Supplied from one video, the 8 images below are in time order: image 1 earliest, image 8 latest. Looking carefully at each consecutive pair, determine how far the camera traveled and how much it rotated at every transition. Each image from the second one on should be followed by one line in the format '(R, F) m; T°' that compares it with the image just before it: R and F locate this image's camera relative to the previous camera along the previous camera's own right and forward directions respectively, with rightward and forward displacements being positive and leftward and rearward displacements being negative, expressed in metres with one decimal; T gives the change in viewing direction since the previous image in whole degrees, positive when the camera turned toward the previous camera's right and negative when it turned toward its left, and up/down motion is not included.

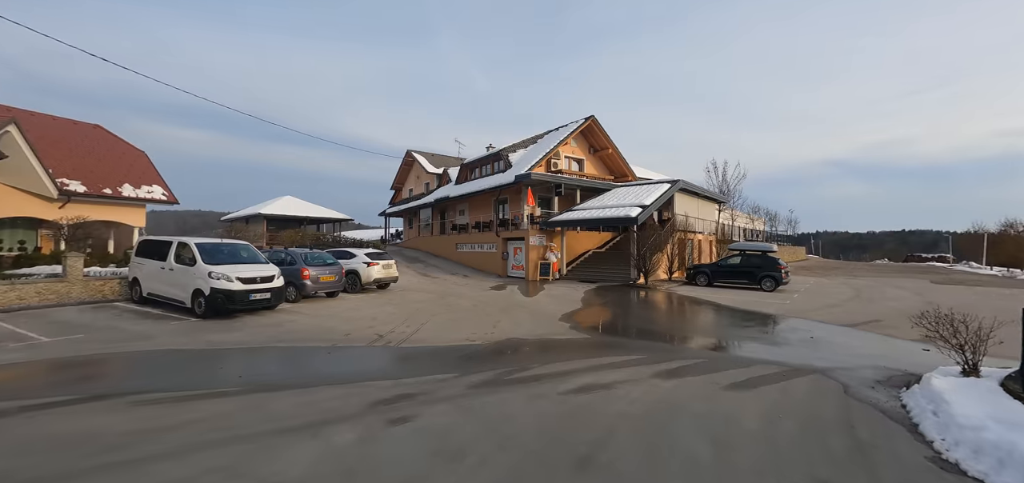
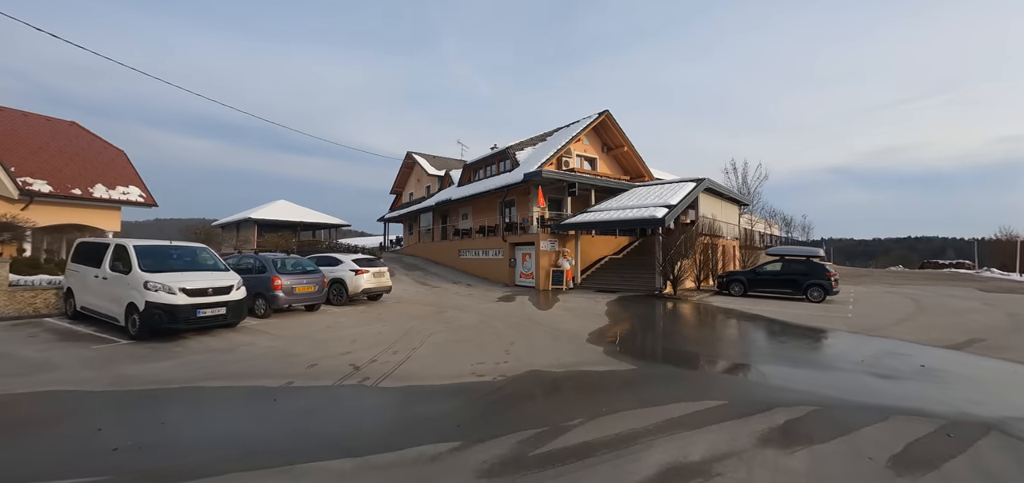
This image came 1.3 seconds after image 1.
(-0.3, +1.8) m; 0°
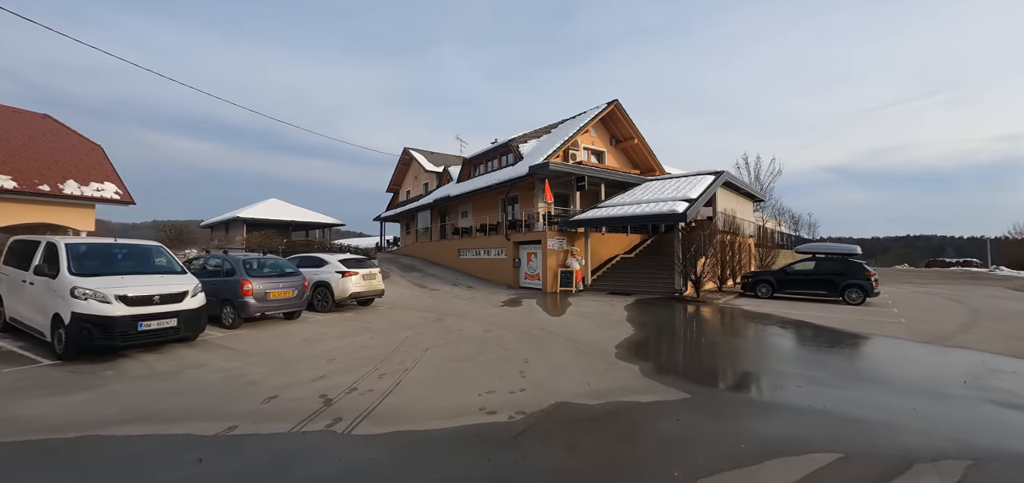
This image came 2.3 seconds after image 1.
(-0.2, +1.3) m; 0°
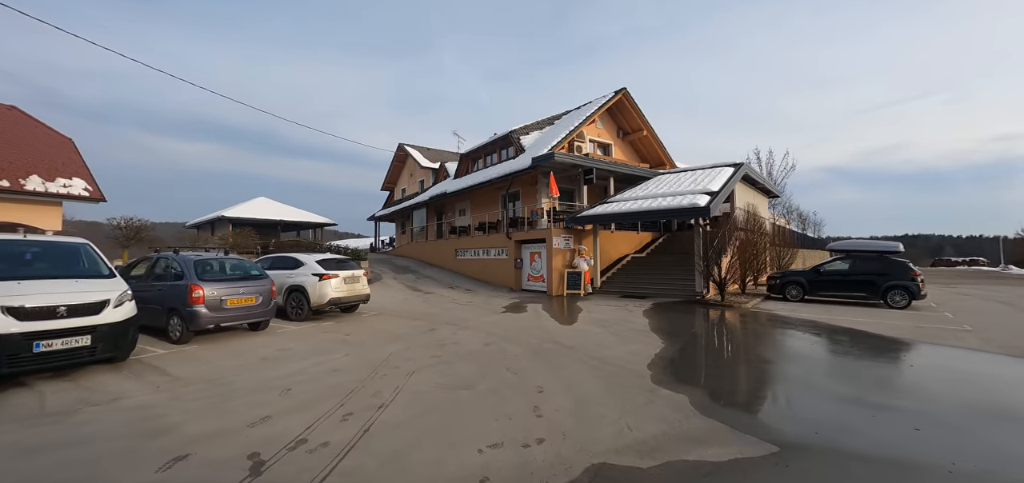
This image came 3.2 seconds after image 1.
(-0.1, +1.3) m; 0°
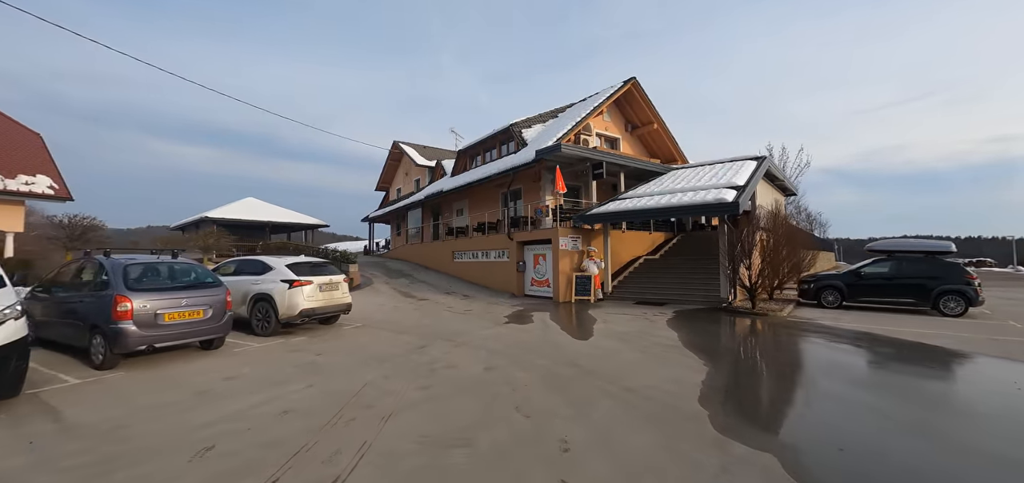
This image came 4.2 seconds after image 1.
(-0.1, +1.3) m; 0°
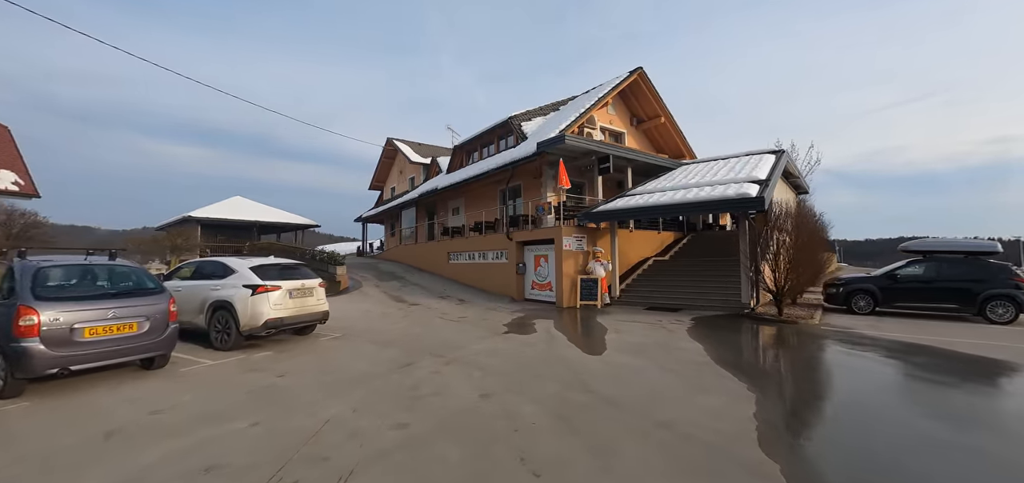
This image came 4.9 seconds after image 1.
(0.0, +1.0) m; 0°
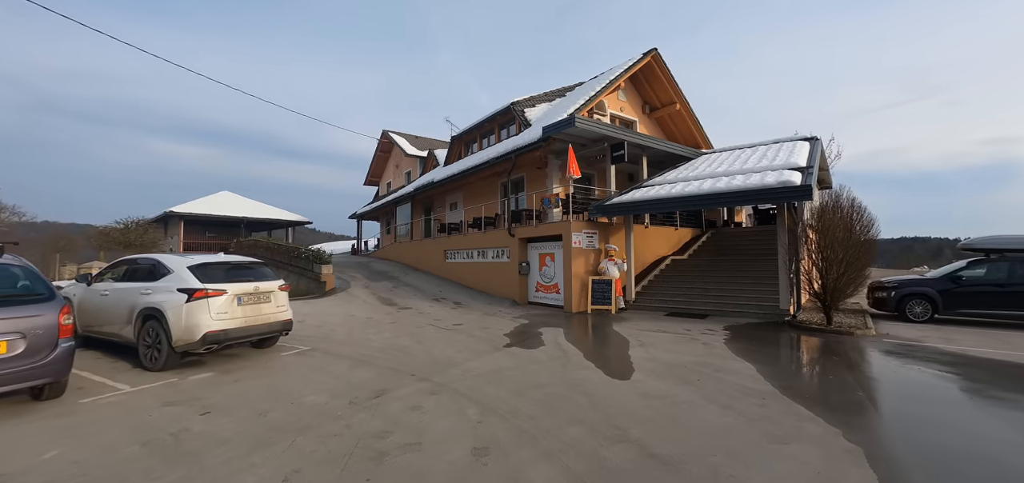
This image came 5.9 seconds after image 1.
(0.0, +1.3) m; 0°
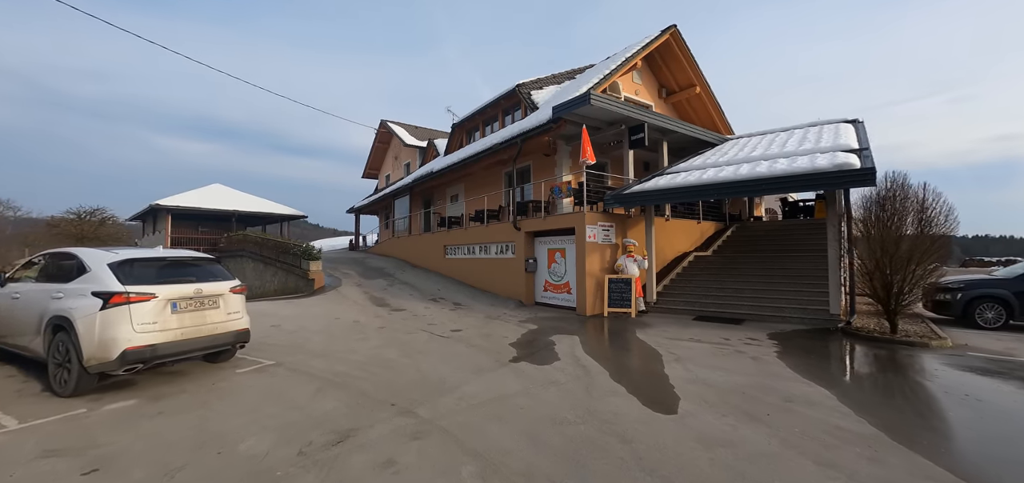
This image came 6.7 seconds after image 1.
(-0.1, +1.1) m; 0°
